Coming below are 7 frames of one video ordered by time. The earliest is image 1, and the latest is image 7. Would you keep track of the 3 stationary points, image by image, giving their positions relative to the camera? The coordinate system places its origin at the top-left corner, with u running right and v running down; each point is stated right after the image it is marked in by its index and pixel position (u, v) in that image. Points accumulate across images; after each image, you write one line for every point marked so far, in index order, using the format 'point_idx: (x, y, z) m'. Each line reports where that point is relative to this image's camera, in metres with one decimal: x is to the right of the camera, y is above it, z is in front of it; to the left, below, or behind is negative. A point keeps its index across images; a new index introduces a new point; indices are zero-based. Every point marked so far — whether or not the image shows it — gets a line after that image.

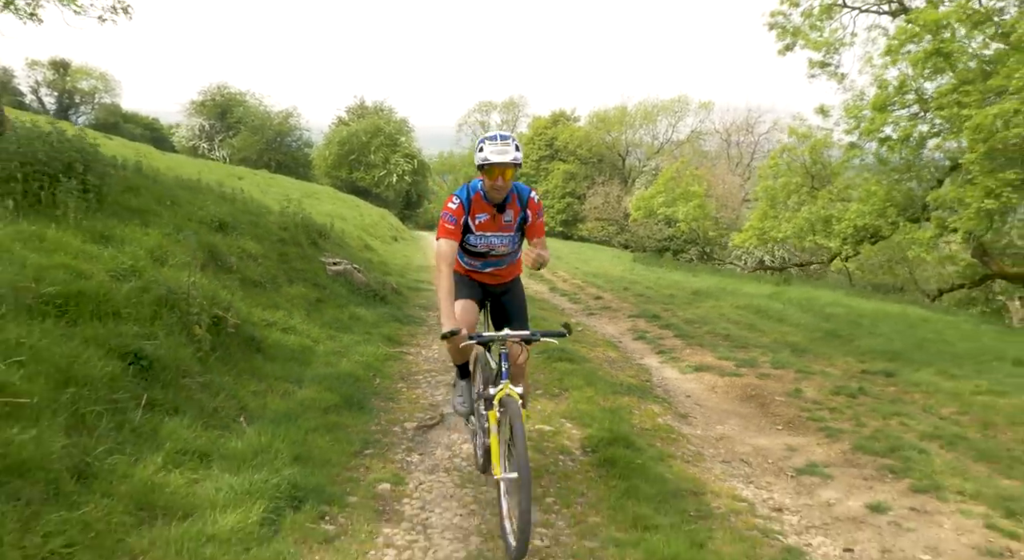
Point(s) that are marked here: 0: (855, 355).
0: (+5.5, -1.2, +11.5) m
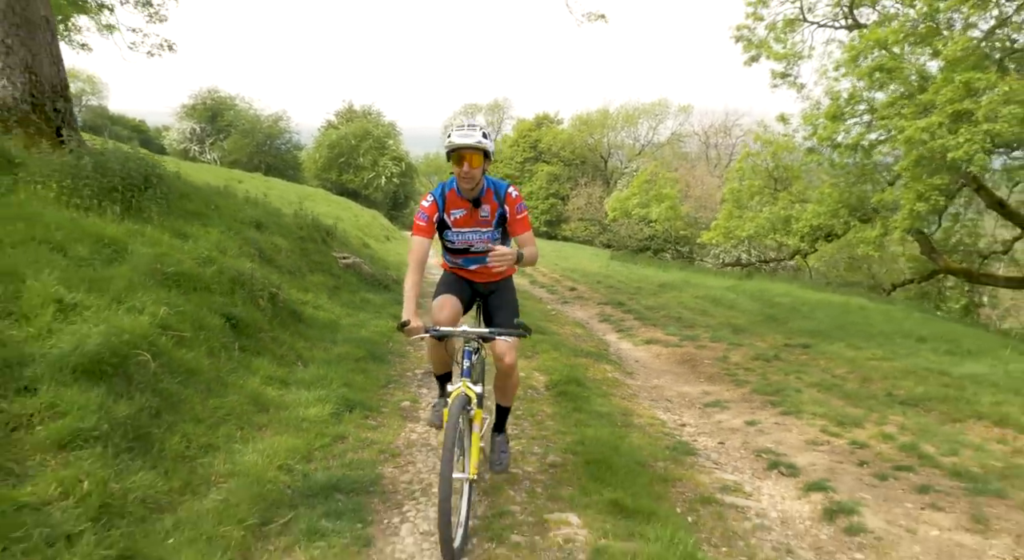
0: (+5.2, -1.0, +13.8) m
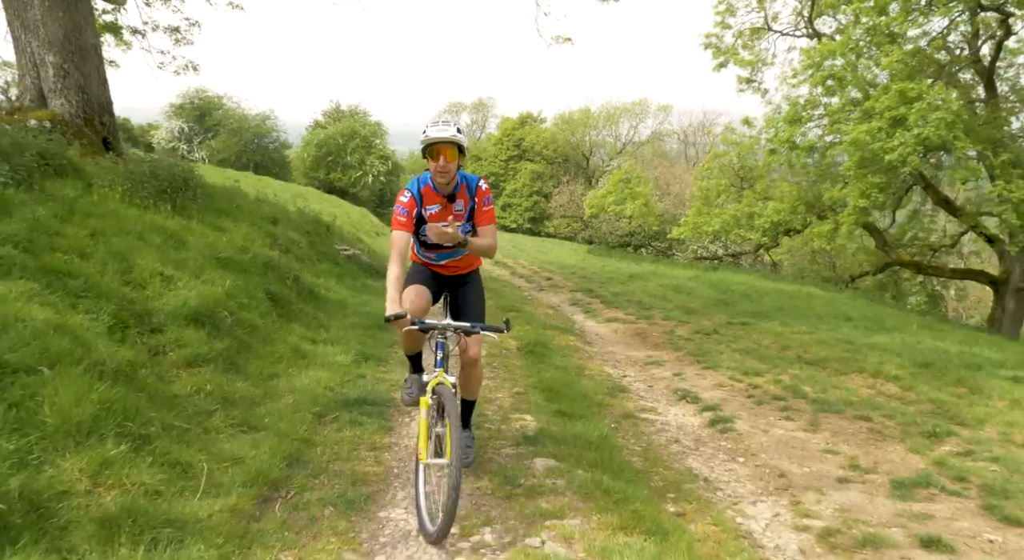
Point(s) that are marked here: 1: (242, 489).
0: (+4.8, -0.8, +15.9) m
1: (-1.5, -1.2, +4.1) m
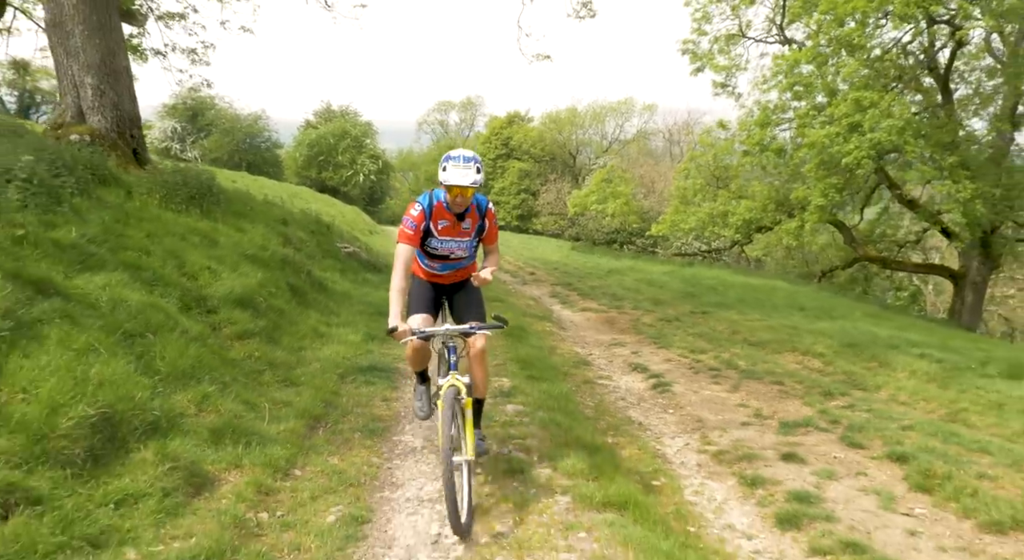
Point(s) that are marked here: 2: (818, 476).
0: (+4.4, -0.6, +17.6) m
1: (-1.7, -1.1, +5.7) m
2: (+2.4, -1.5, +5.6) m
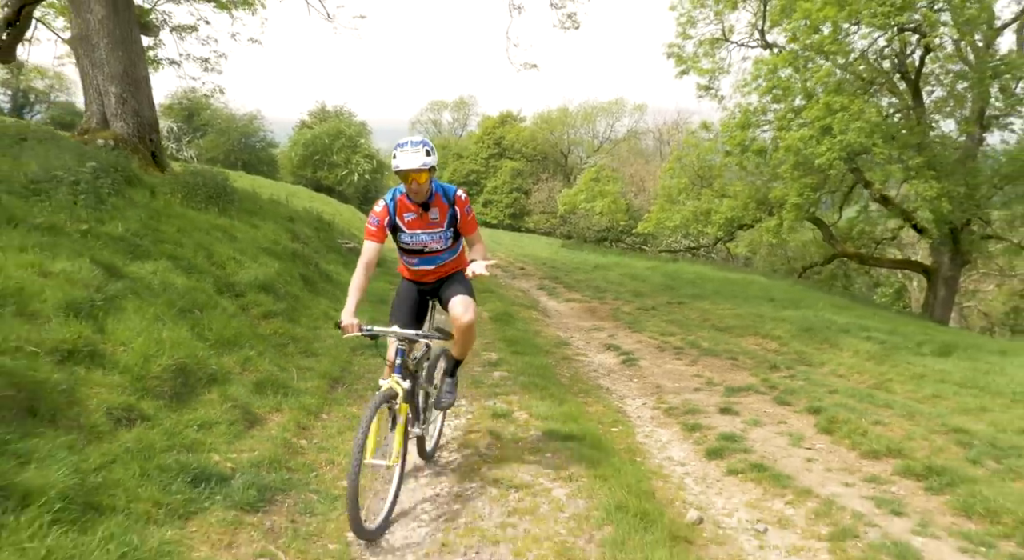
0: (+4.2, -0.4, +18.9) m
1: (-1.9, -1.0, +7.0) m
2: (+2.2, -1.4, +6.9) m
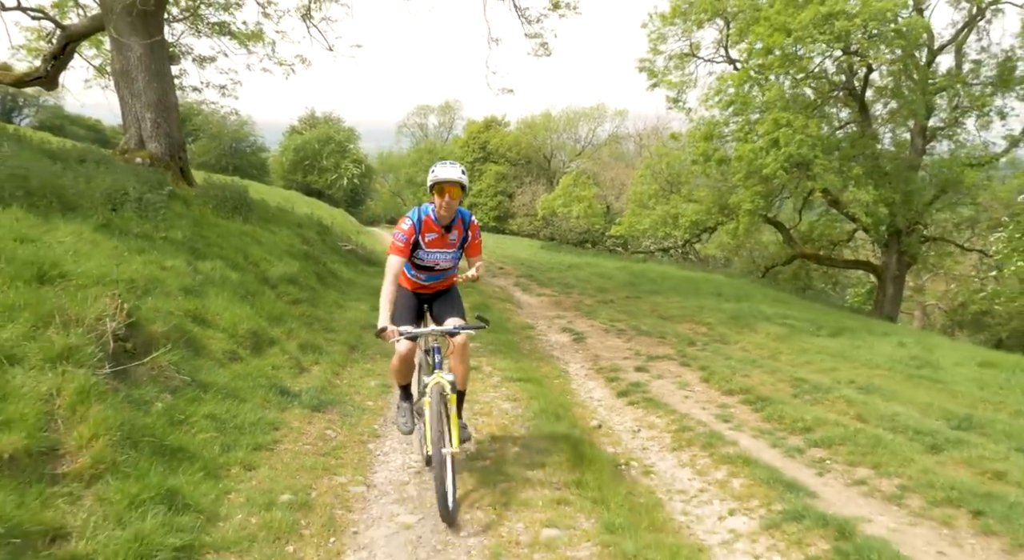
0: (+3.6, -0.4, +21.6) m
1: (-2.3, -0.9, +9.5) m
2: (+1.8, -1.3, +9.5) m
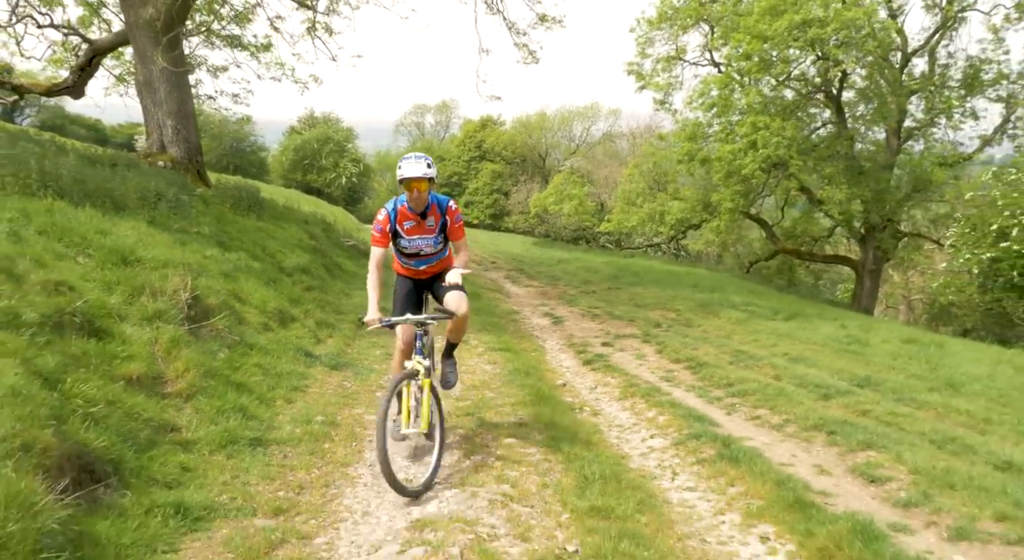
0: (+3.3, -0.1, +23.3) m
1: (-2.5, -0.7, +11.2) m
2: (+1.6, -1.1, +11.2) m
